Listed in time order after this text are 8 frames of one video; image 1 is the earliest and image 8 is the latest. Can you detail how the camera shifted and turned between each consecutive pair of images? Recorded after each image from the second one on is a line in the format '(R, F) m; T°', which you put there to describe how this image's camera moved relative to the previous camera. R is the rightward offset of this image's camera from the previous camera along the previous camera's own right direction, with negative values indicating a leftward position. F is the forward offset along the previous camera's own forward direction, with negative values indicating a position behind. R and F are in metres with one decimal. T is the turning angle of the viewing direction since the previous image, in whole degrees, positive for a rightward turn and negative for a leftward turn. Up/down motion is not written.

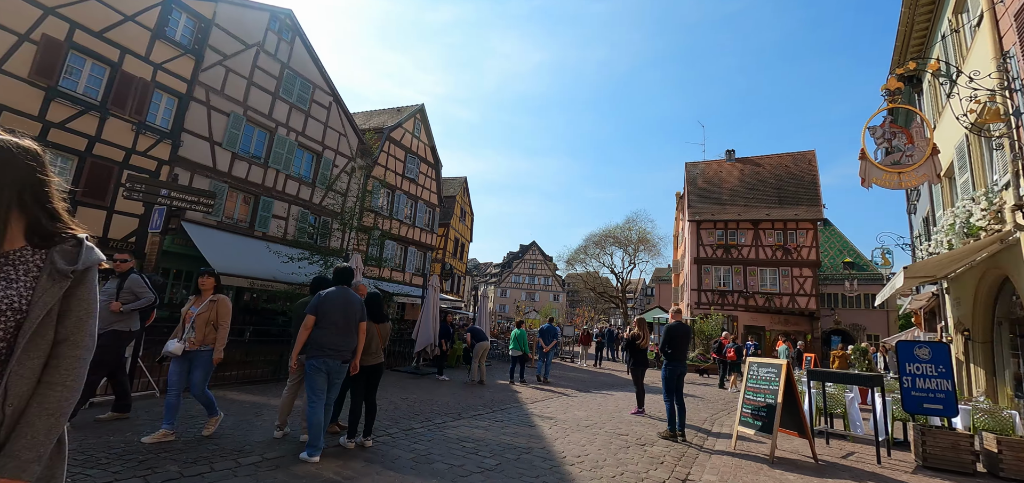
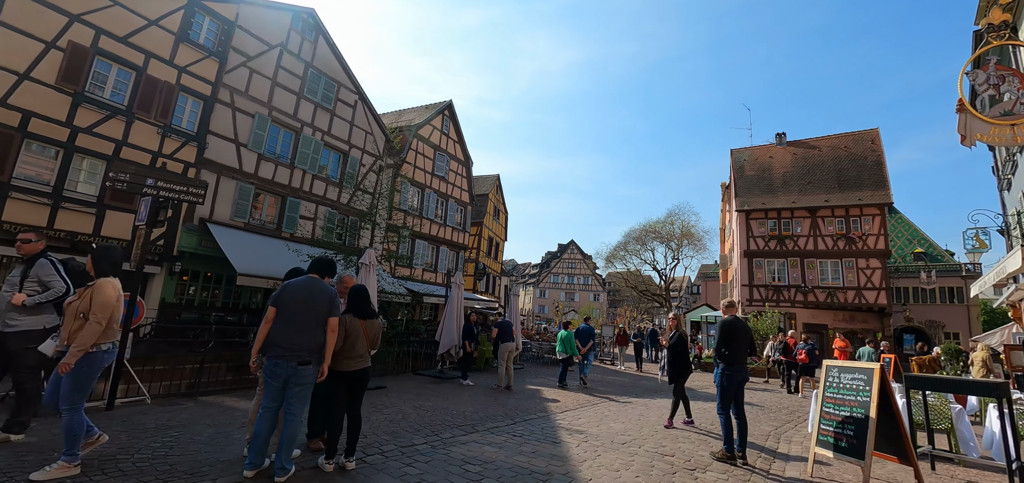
(+0.3, +0.9) m; -5°
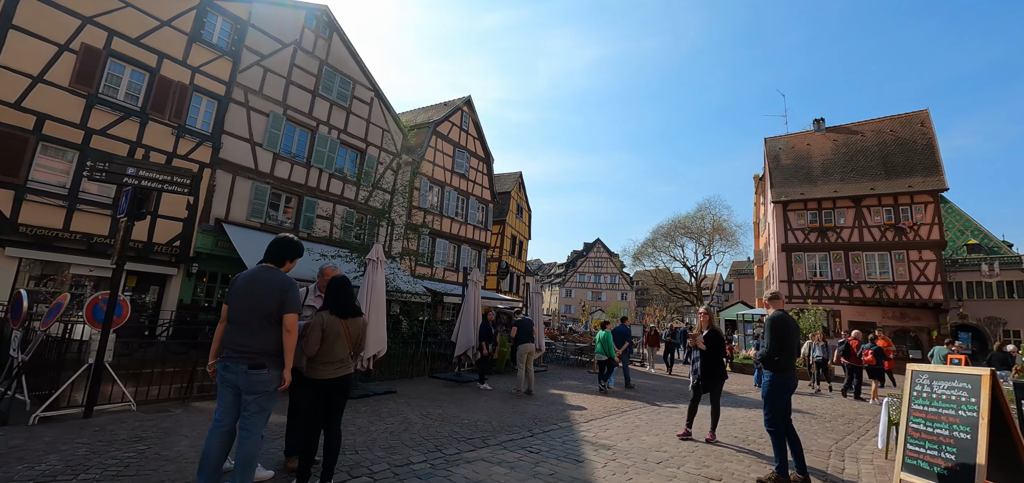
(+0.1, +0.7) m; -3°
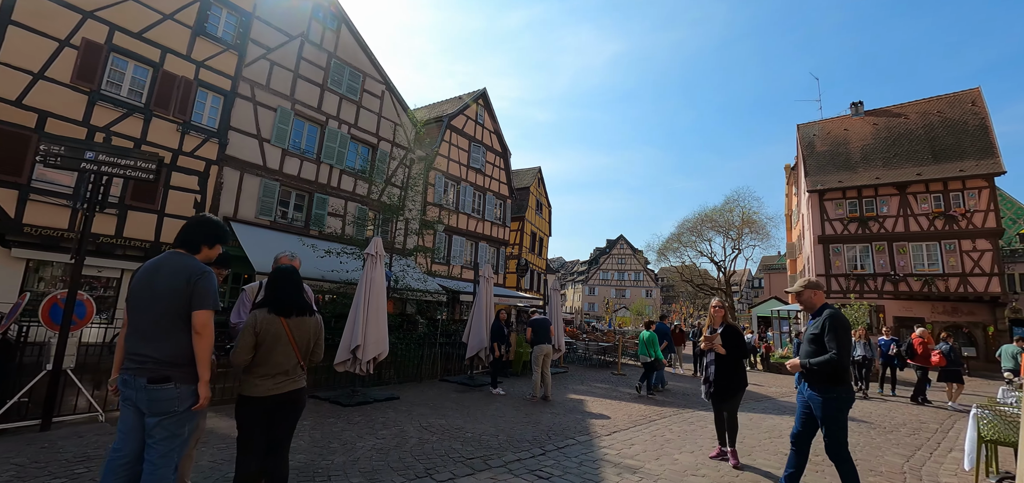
(+0.2, +0.7) m; -3°
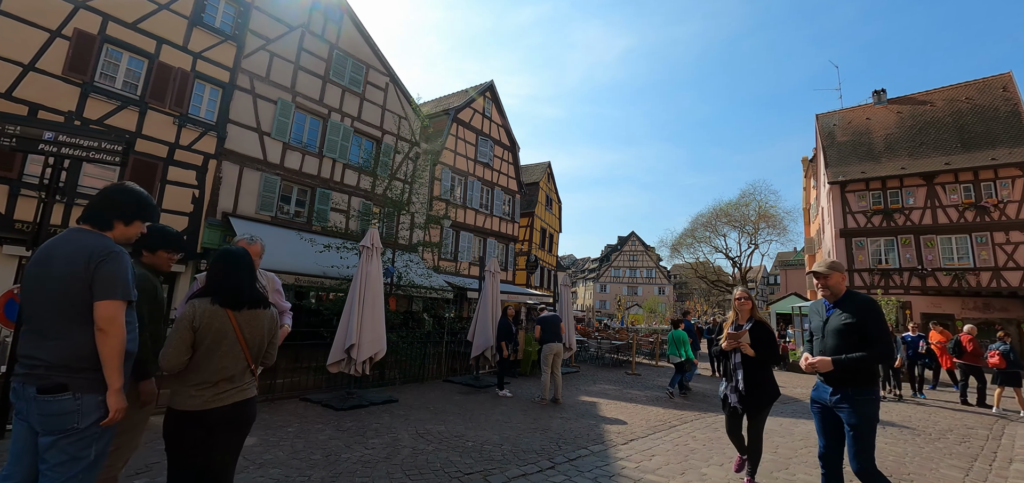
(+0.1, +0.5) m; -1°
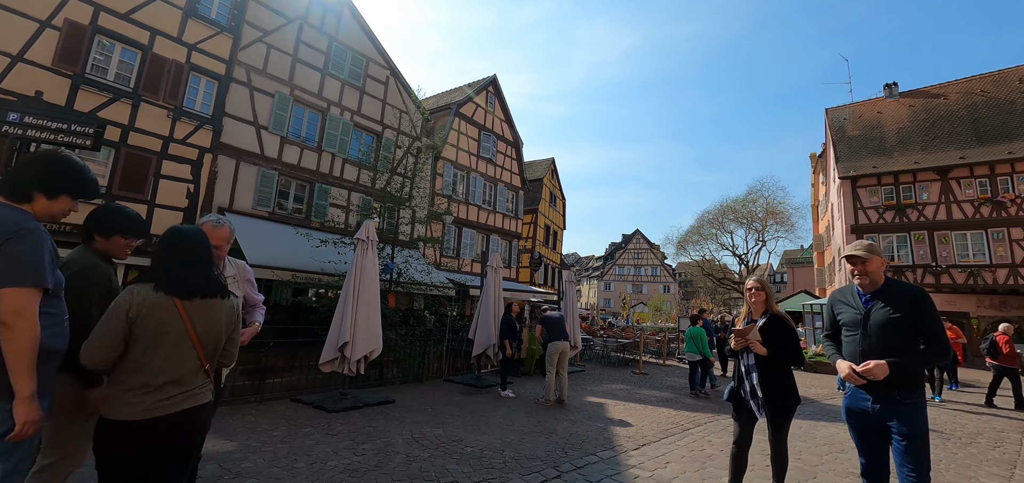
(0.0, +0.3) m; -1°
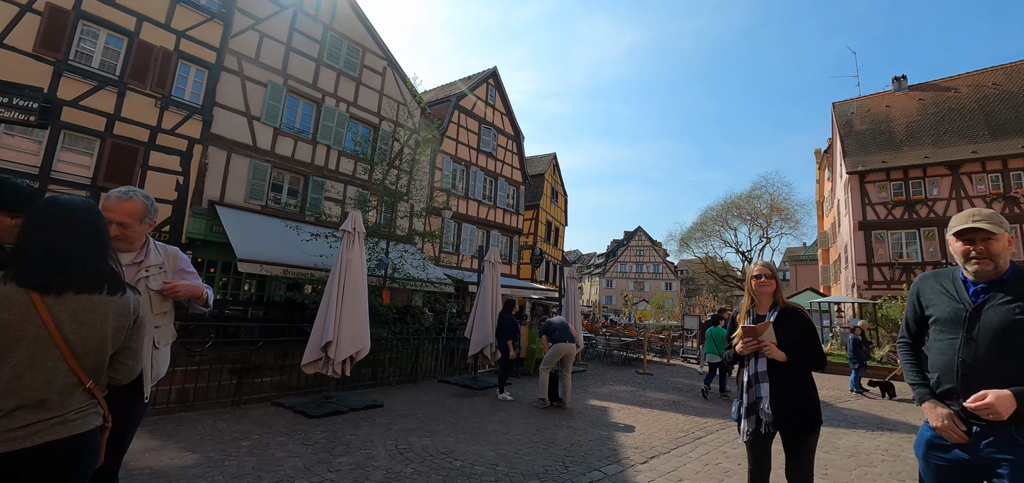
(+0.1, +0.4) m; 0°
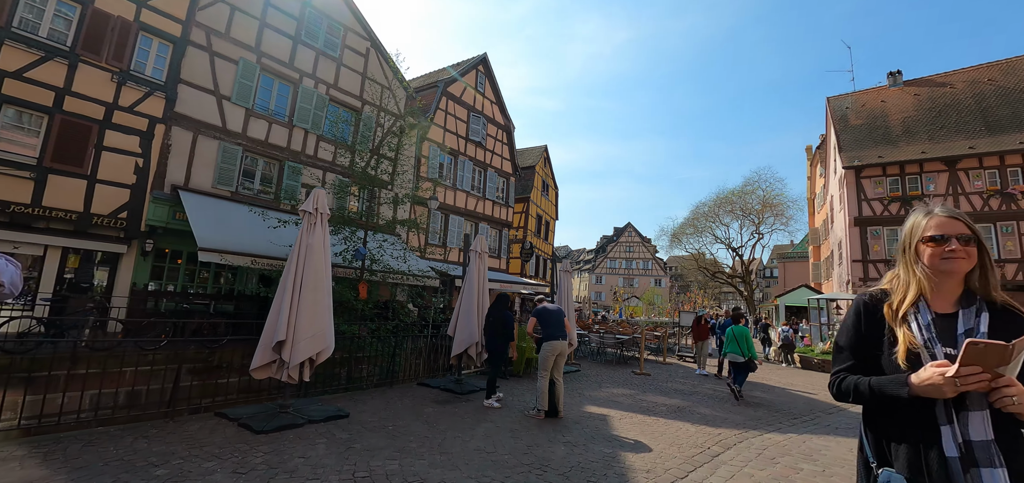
(0.0, +0.7) m; +1°
